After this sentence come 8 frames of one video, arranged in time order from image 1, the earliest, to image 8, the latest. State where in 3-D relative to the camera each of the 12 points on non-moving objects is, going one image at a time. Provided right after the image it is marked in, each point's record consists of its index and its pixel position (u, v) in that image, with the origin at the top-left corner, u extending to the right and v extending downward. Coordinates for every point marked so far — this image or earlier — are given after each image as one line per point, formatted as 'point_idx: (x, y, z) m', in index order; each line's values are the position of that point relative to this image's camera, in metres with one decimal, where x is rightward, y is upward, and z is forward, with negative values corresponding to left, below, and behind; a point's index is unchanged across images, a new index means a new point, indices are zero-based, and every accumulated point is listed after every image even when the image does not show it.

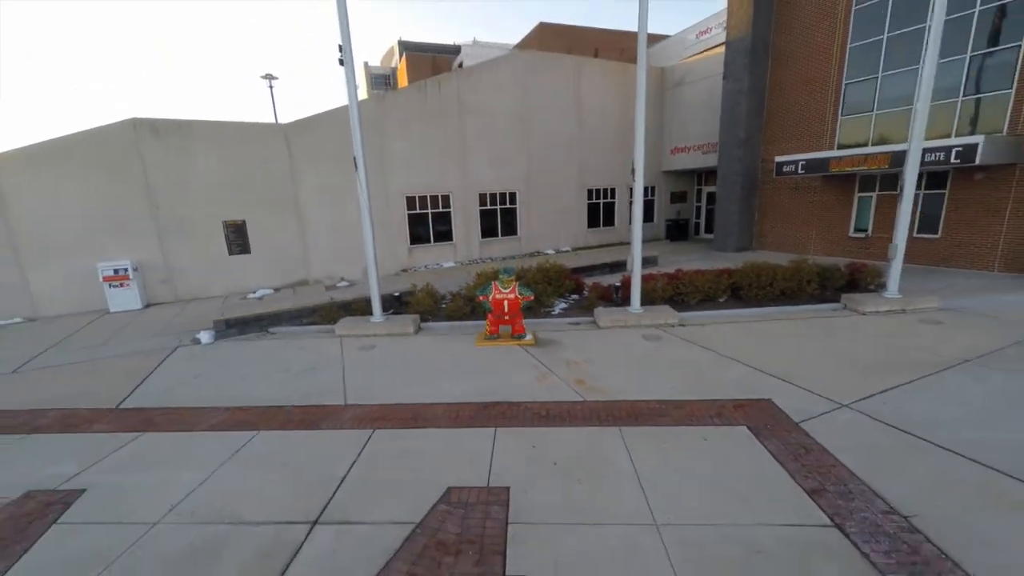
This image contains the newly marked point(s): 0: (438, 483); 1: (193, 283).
0: (-0.6, -1.7, +3.7) m
1: (-8.1, +0.1, +10.5) m
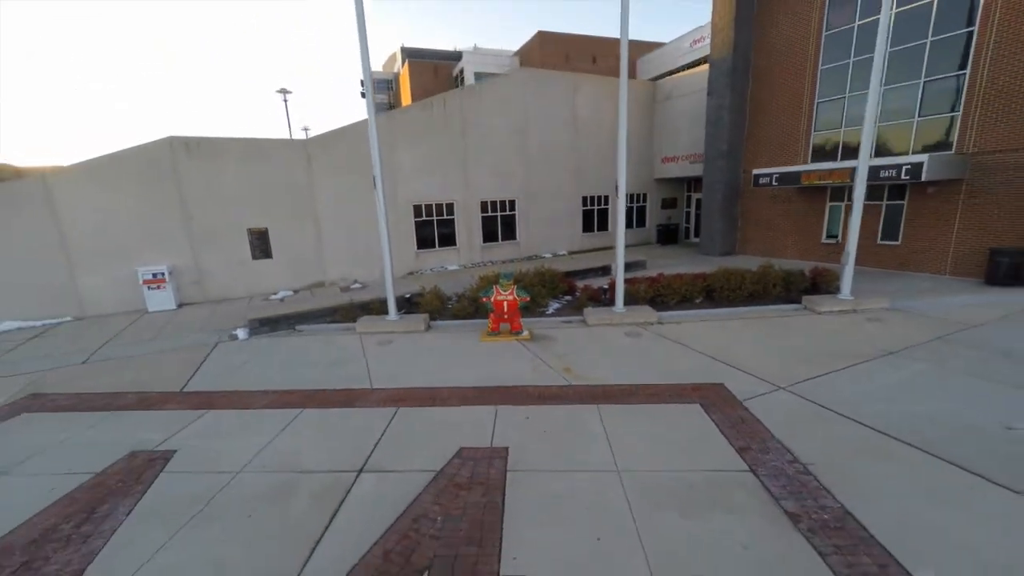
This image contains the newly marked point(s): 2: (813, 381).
0: (-0.7, -1.8, +4.7) m
1: (-8.1, +0.1, +11.6) m
2: (+4.2, -1.3, +5.8) m
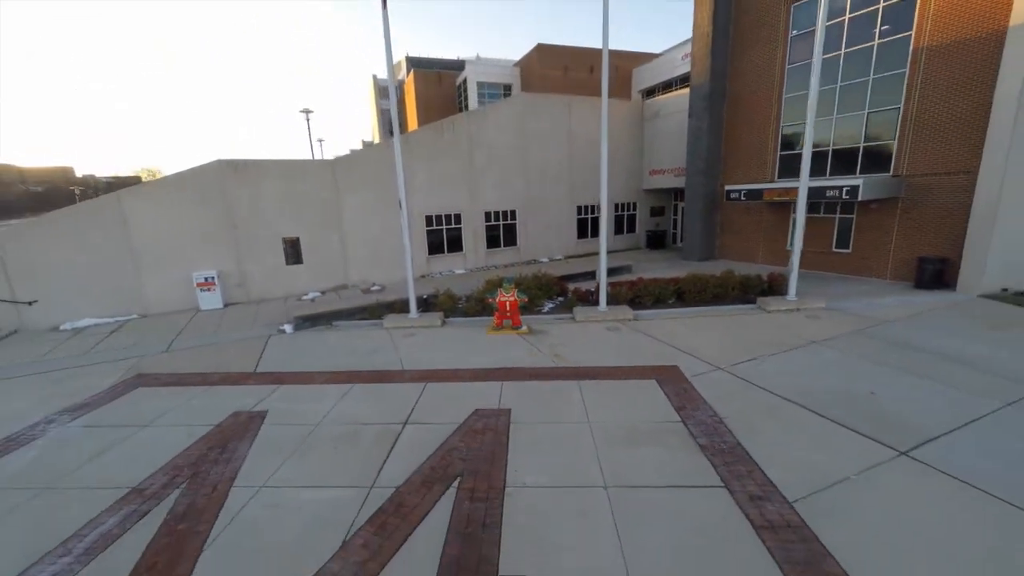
0: (-0.6, -1.8, +6.4) m
1: (-8.1, 0.0, +13.3) m
2: (+4.2, -1.4, +7.5) m
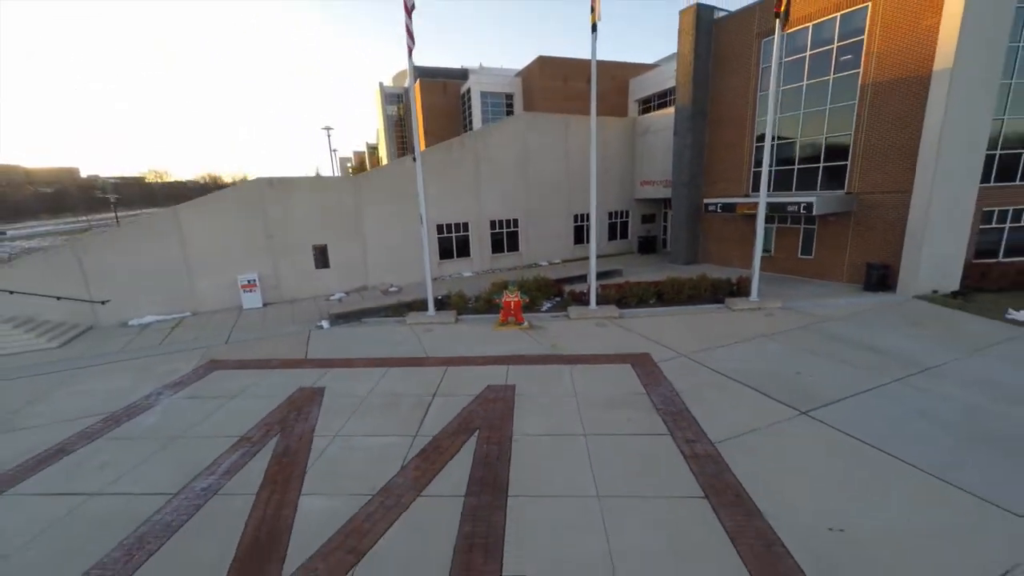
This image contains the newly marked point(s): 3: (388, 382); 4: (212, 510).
0: (-0.6, -1.9, +8.2) m
1: (-8.0, 0.0, +15.1) m
2: (+4.3, -1.4, +9.3) m
3: (-2.5, -1.9, +8.5) m
4: (-3.7, -2.7, +5.1) m
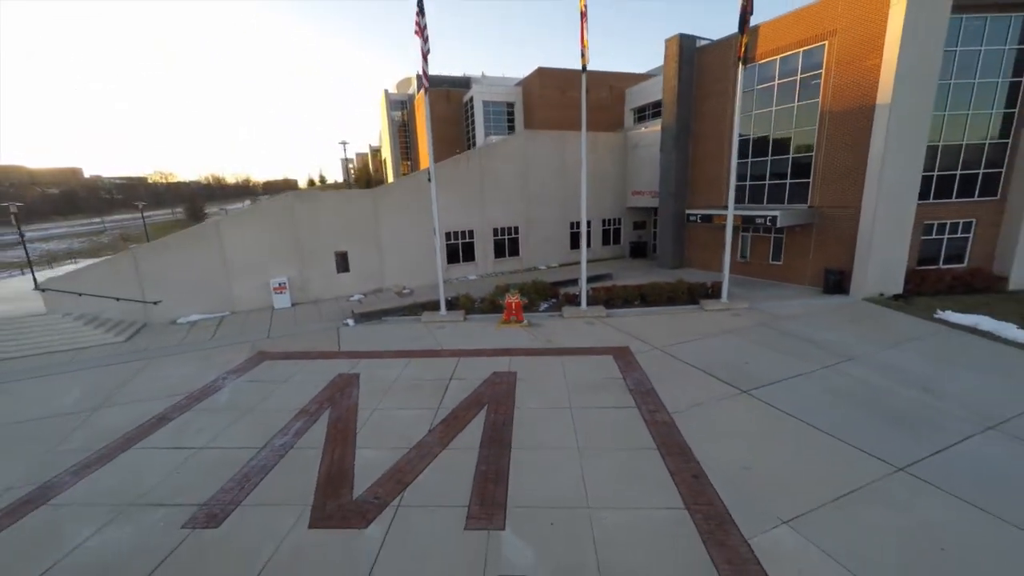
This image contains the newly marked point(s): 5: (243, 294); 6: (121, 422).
0: (-0.5, -2.0, +10.0) m
1: (-8.0, -0.1, +16.9) m
2: (+4.3, -1.5, +11.0) m
3: (-2.5, -2.0, +10.3) m
4: (-3.7, -2.8, +6.9) m
5: (-10.3, -0.2, +15.8) m
6: (-7.7, -2.6, +8.2) m
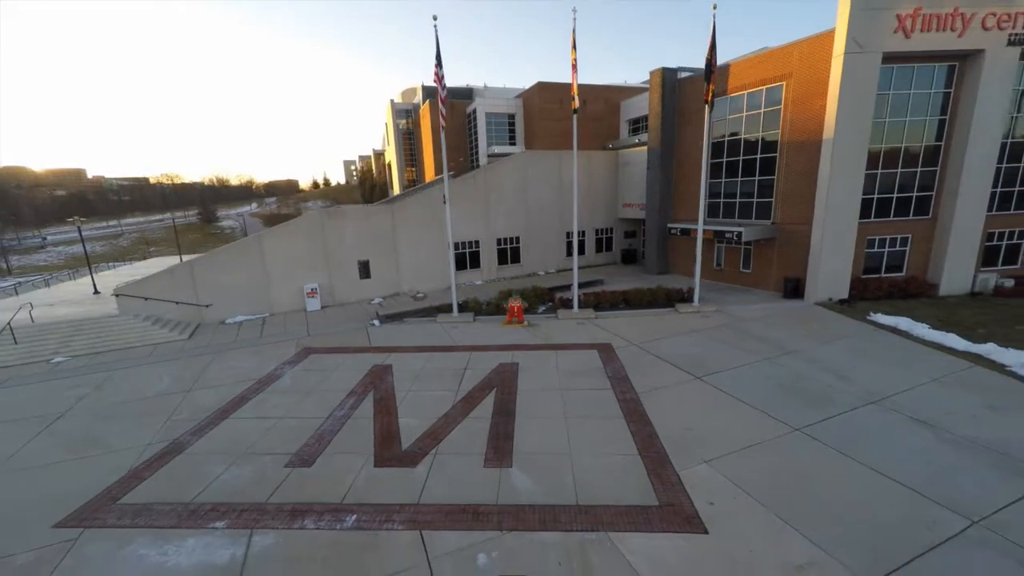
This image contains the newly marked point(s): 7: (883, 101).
0: (-0.4, -2.2, +12.3) m
1: (-7.9, -0.3, +19.2) m
2: (+4.4, -1.7, +13.4) m
3: (-2.4, -2.2, +12.6) m
4: (-3.6, -3.0, +9.2) m
5: (-10.2, -0.4, +18.1) m
6: (-7.7, -2.9, +10.5) m
7: (+13.5, +6.8, +15.0) m
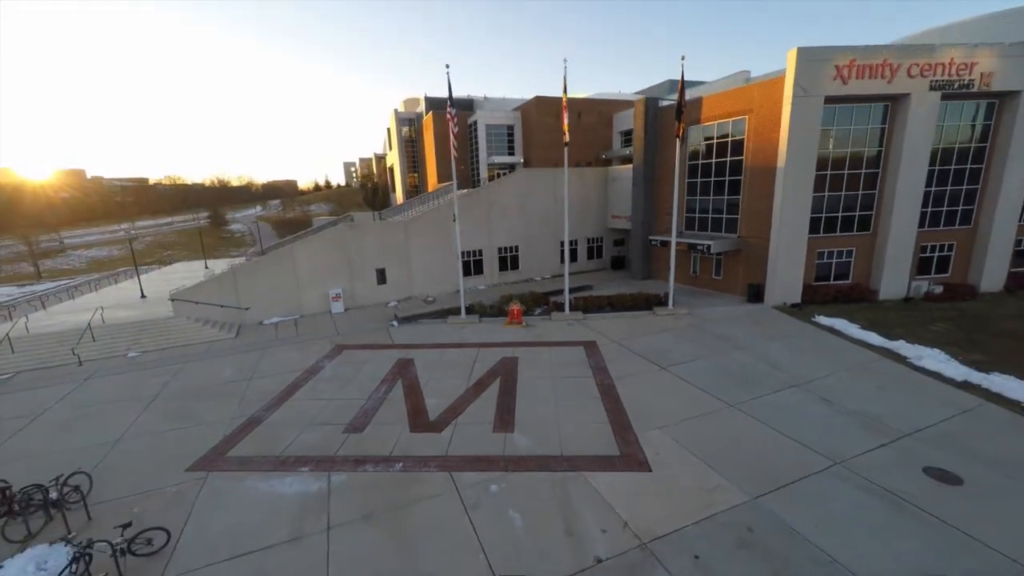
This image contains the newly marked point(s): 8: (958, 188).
0: (-0.4, -2.5, +14.9) m
1: (-7.9, -0.6, +21.8) m
2: (+4.5, -2.0, +15.9) m
3: (-2.4, -2.5, +15.1) m
4: (-3.6, -3.3, +11.8) m
5: (-10.2, -0.7, +20.6) m
6: (-7.6, -3.1, +13.1) m
7: (+13.5, +6.5, +17.6) m
8: (+20.0, +4.5, +18.5) m
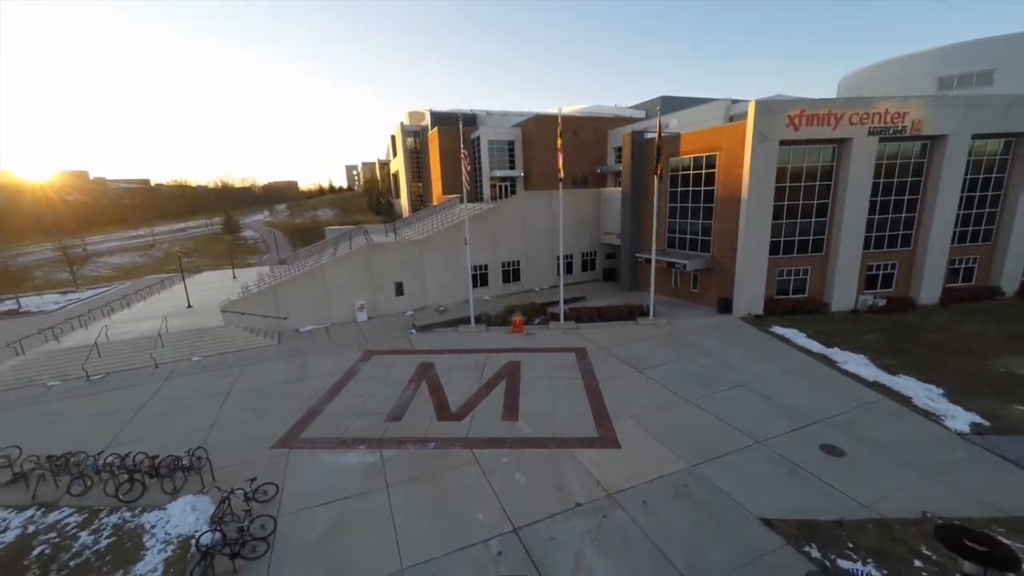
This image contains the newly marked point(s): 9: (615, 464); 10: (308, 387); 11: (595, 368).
0: (-0.3, -3.1, +17.9) m
1: (-7.7, -1.2, +24.7) m
2: (+4.6, -2.7, +18.9) m
3: (-2.2, -3.2, +18.1) m
4: (-3.4, -4.0, +14.8) m
5: (-10.1, -1.3, +23.6) m
6: (-7.5, -3.8, +16.1) m
7: (+13.6, +5.8, +20.6) m
8: (+20.1, +3.8, +21.6) m
9: (+2.7, -4.7, +10.9) m
10: (-7.9, -3.8, +15.9) m
11: (+3.4, -3.3, +16.7) m
